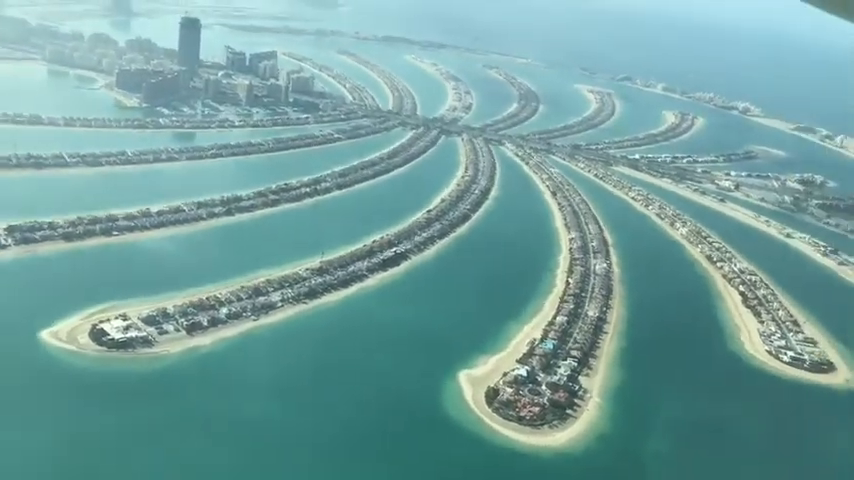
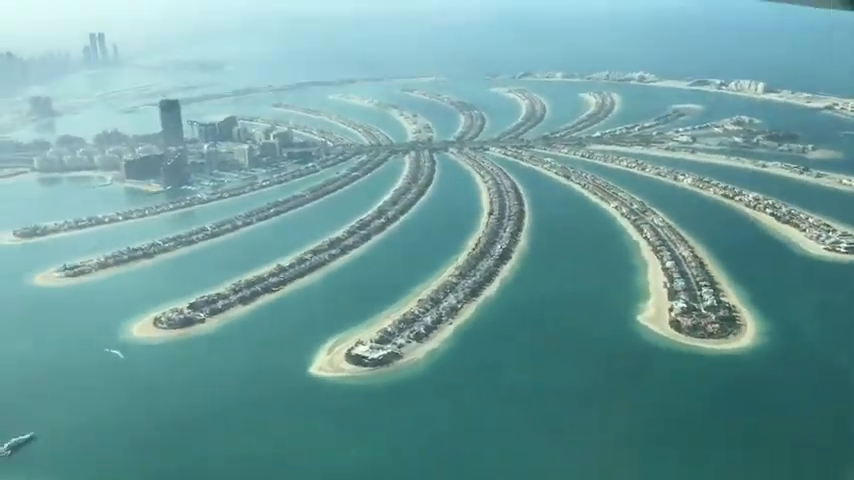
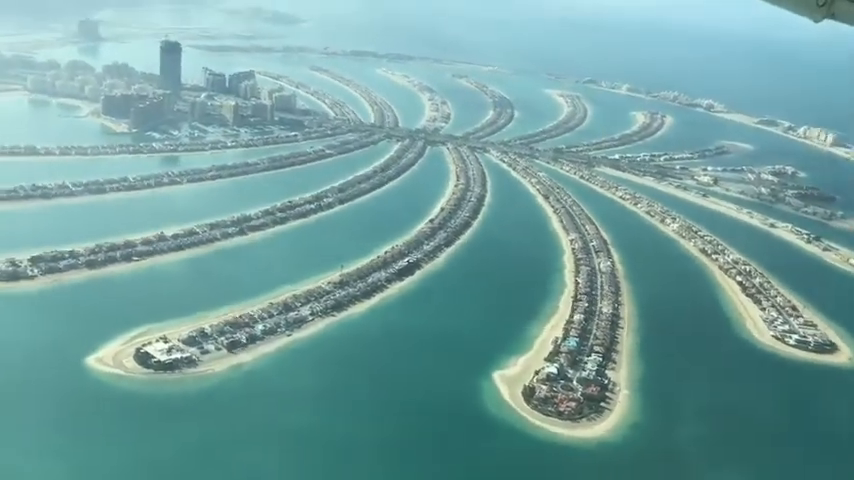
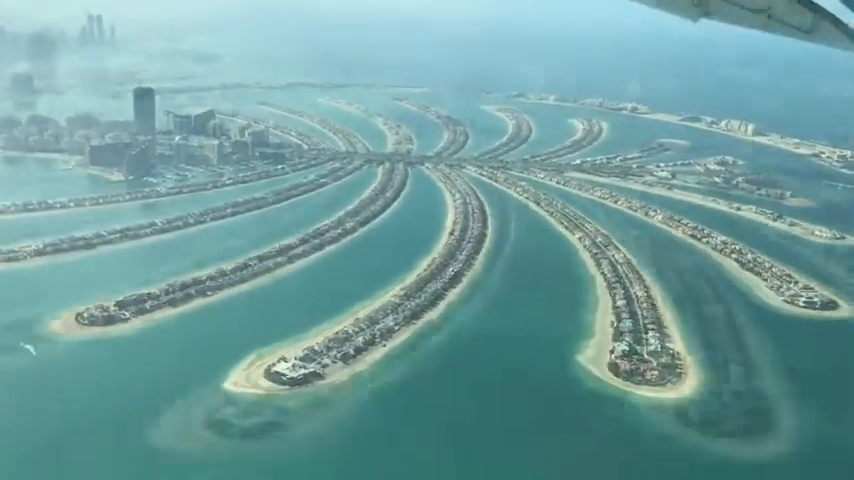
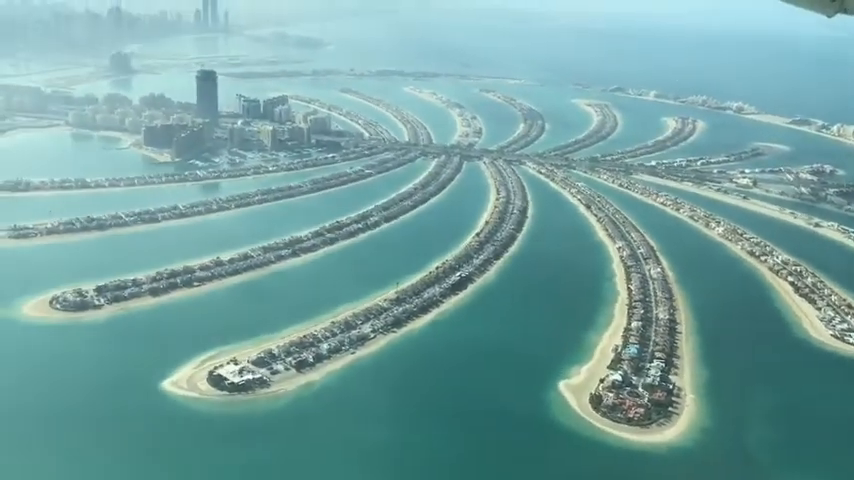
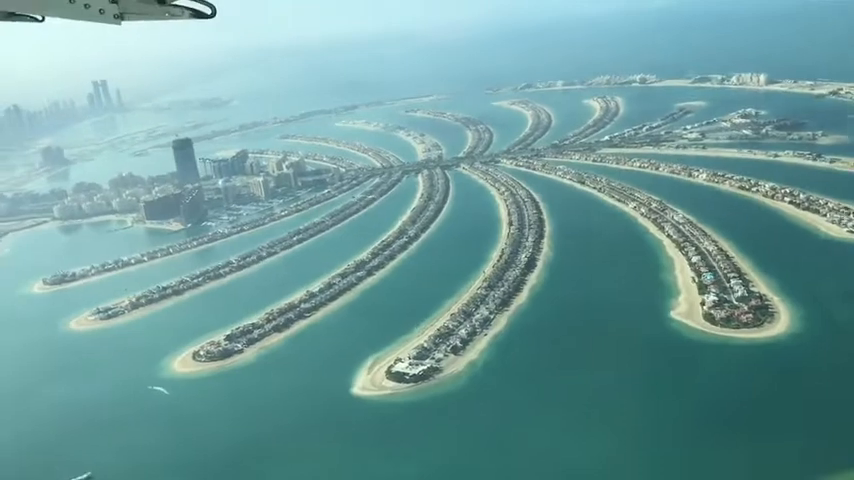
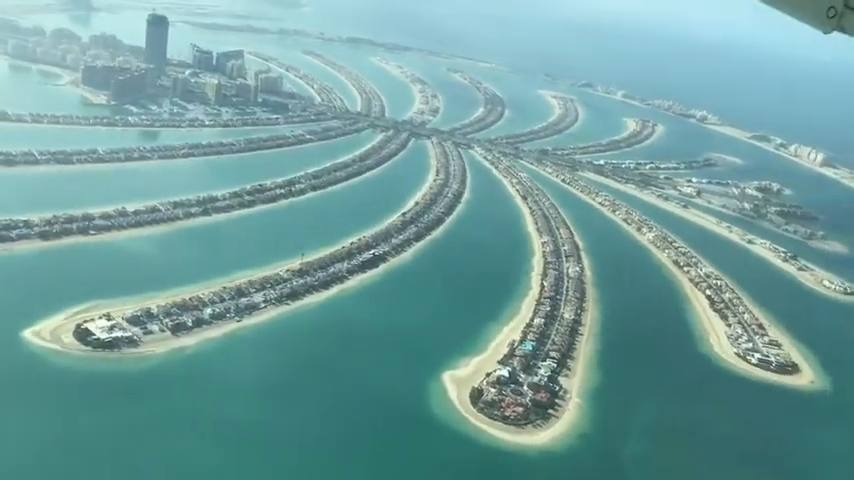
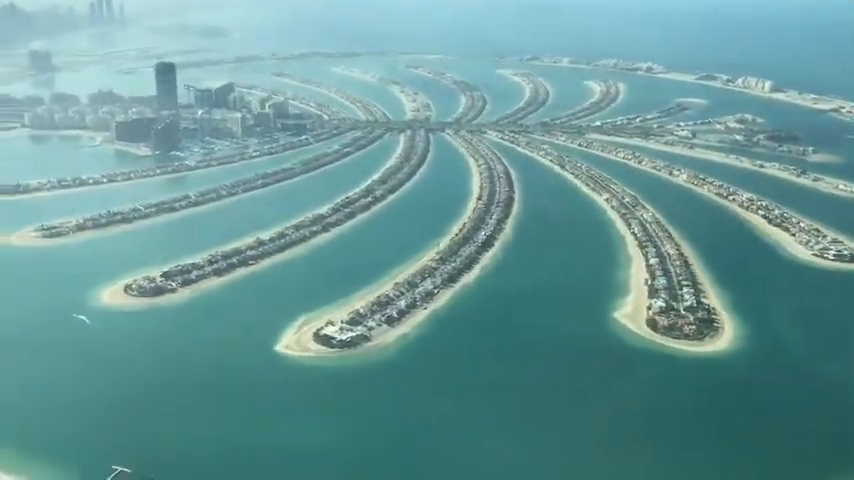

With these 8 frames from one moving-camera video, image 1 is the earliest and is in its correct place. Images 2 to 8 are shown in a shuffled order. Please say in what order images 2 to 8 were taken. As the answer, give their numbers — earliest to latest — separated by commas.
7, 3, 5, 4, 8, 2, 6
